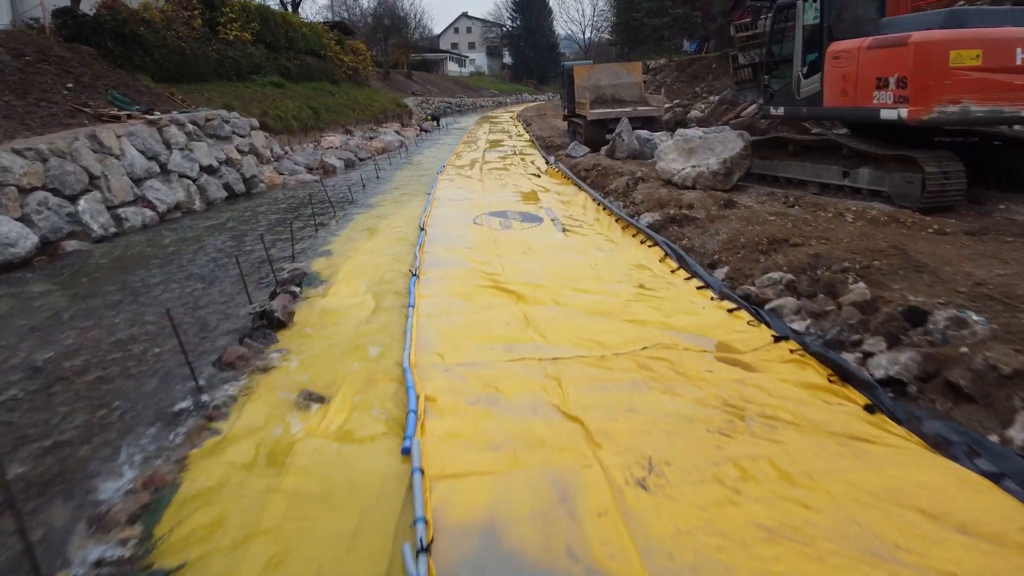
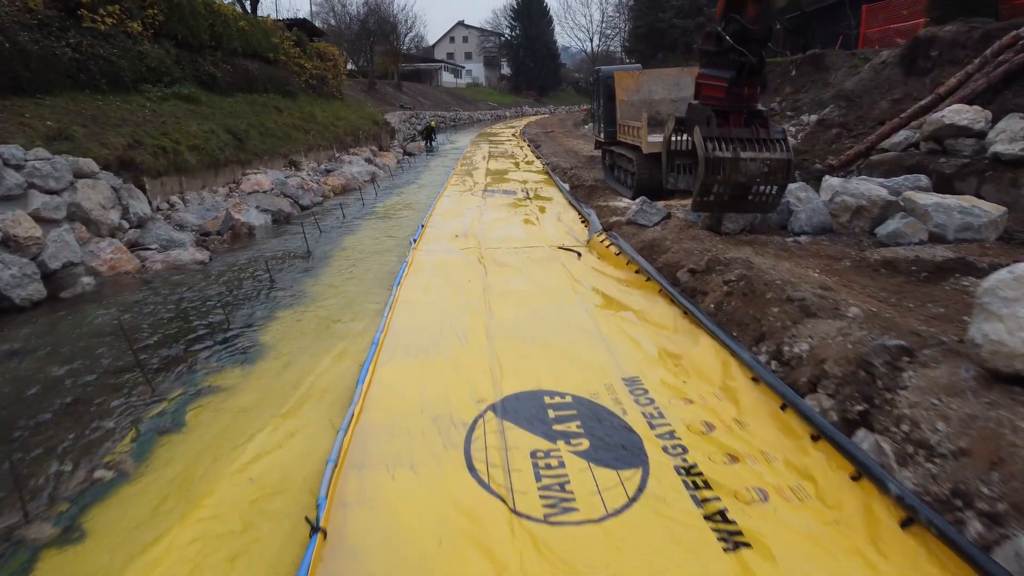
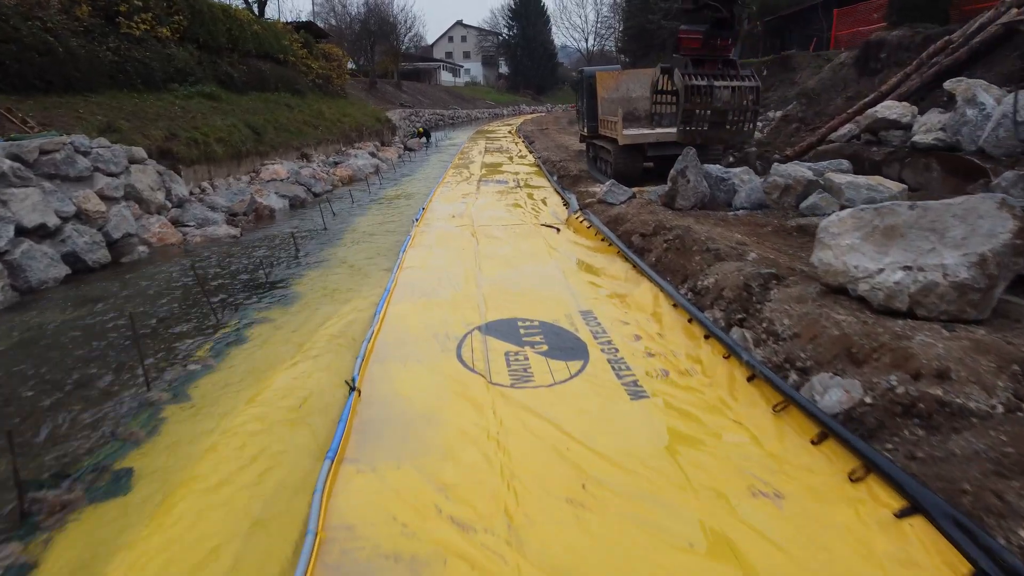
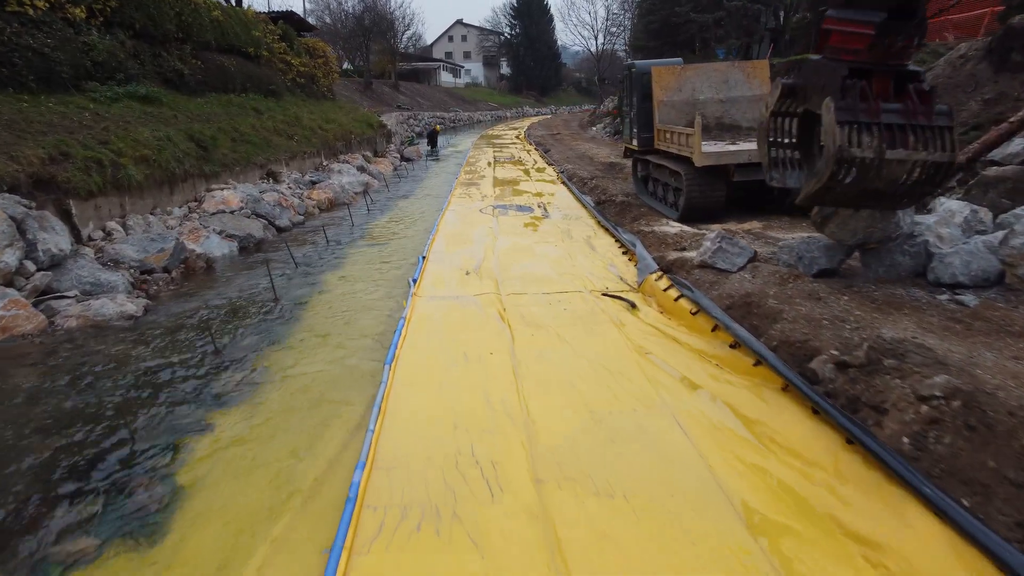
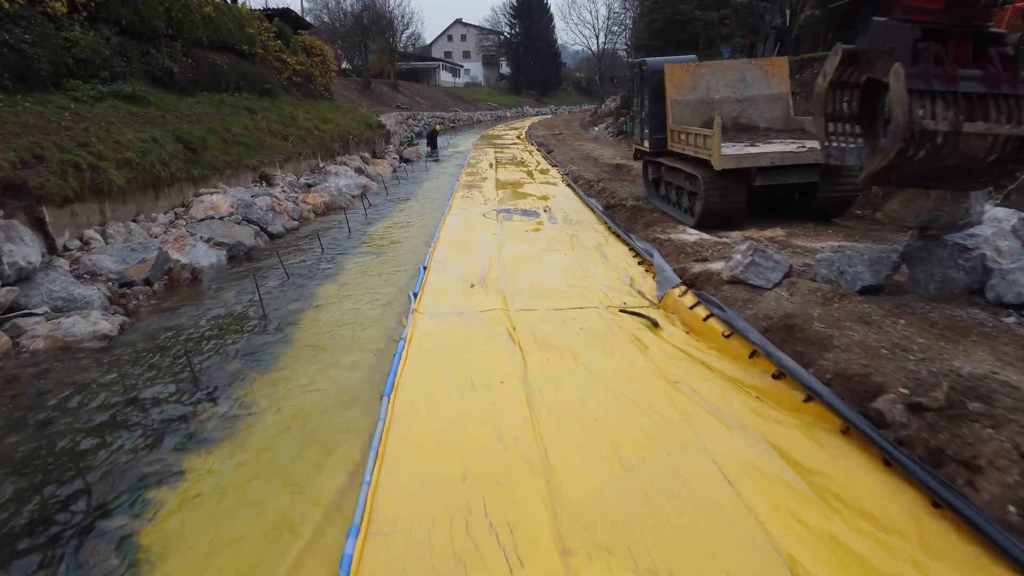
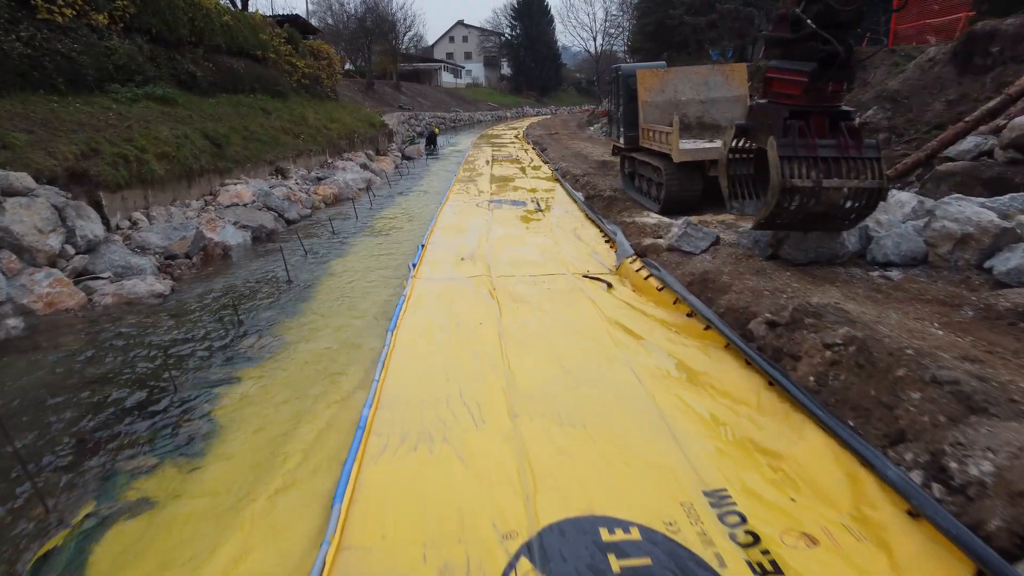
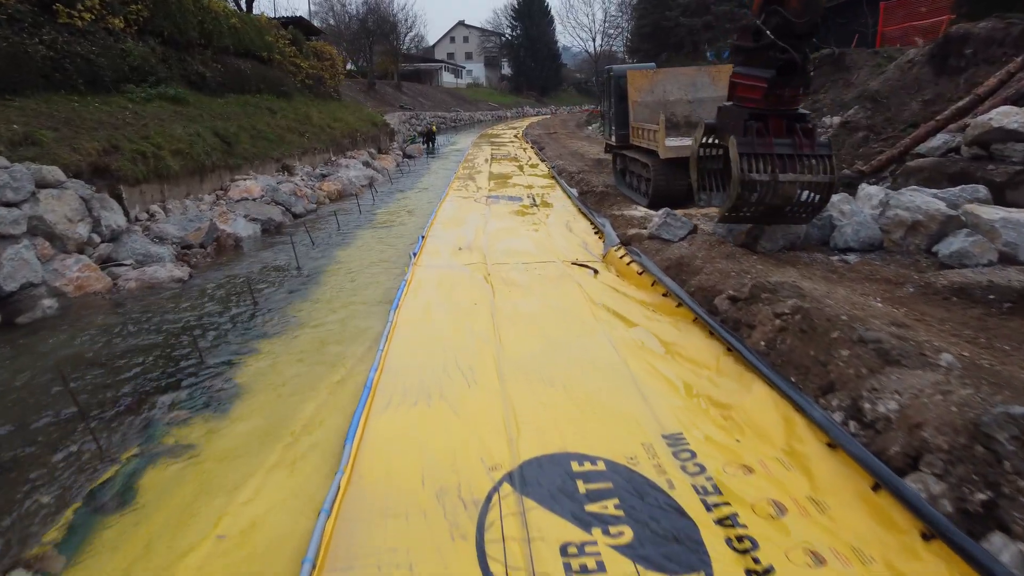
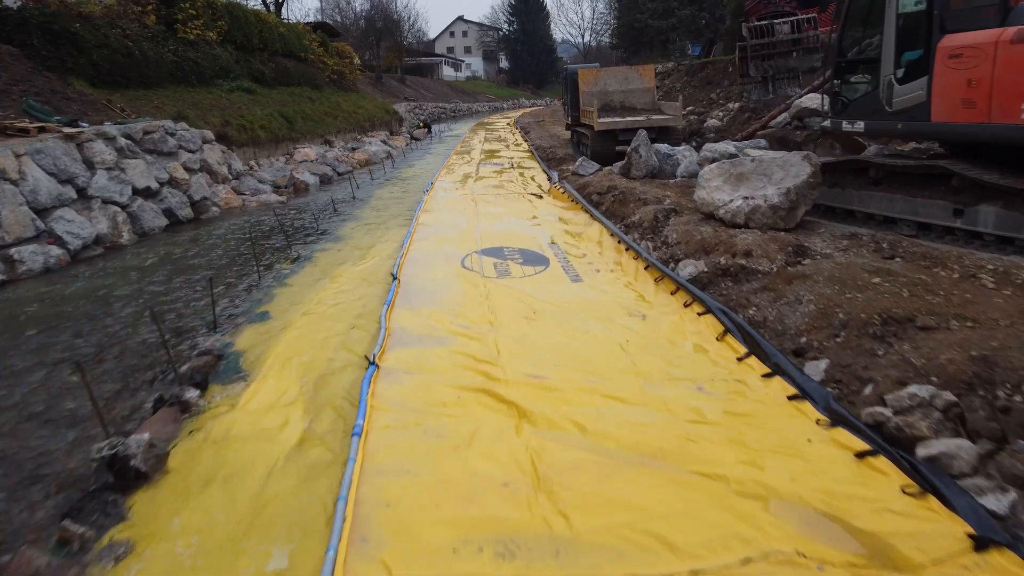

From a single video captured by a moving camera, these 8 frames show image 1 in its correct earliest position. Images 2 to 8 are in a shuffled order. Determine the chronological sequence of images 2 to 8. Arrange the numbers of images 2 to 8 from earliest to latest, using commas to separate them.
8, 3, 2, 7, 6, 4, 5
